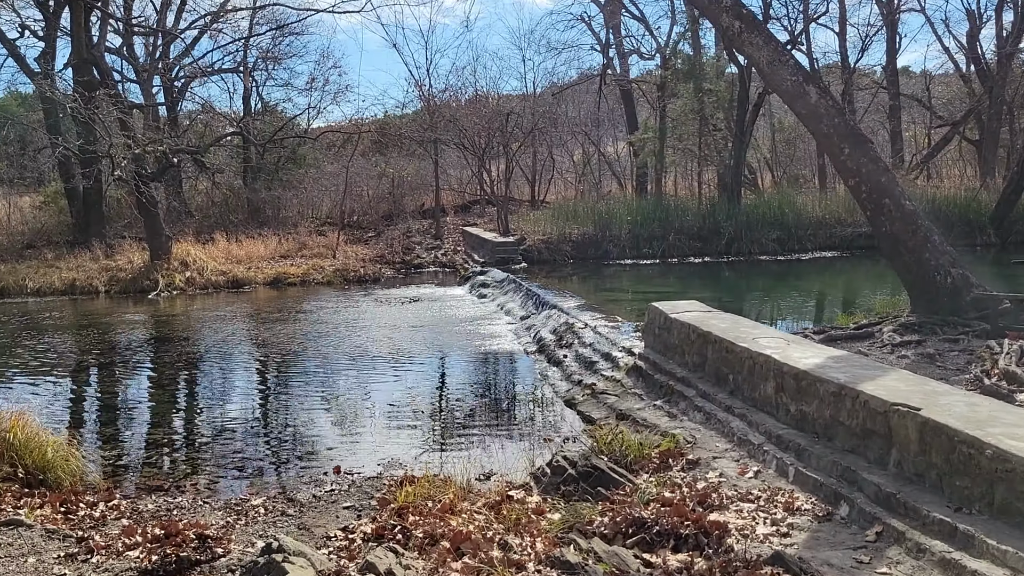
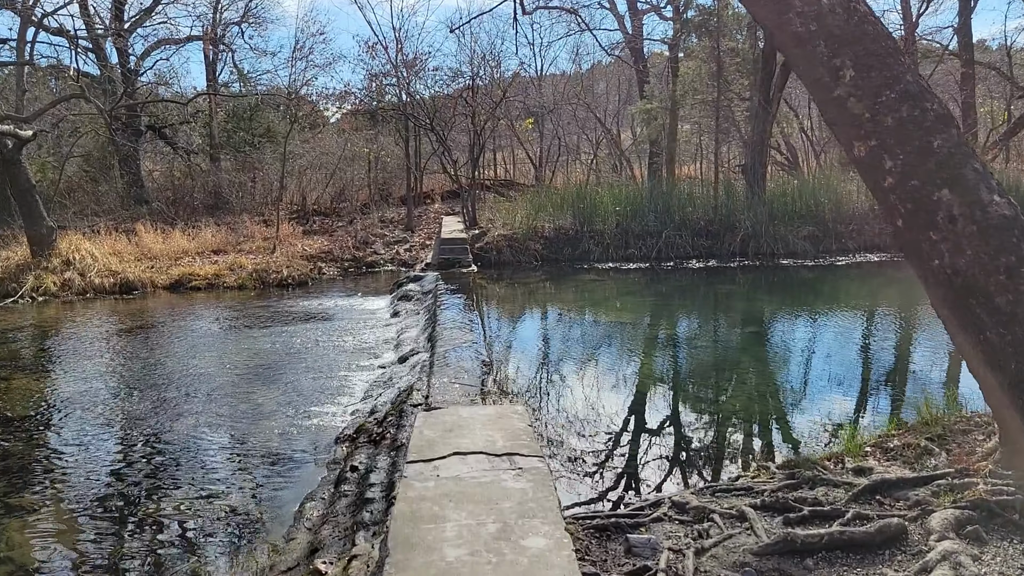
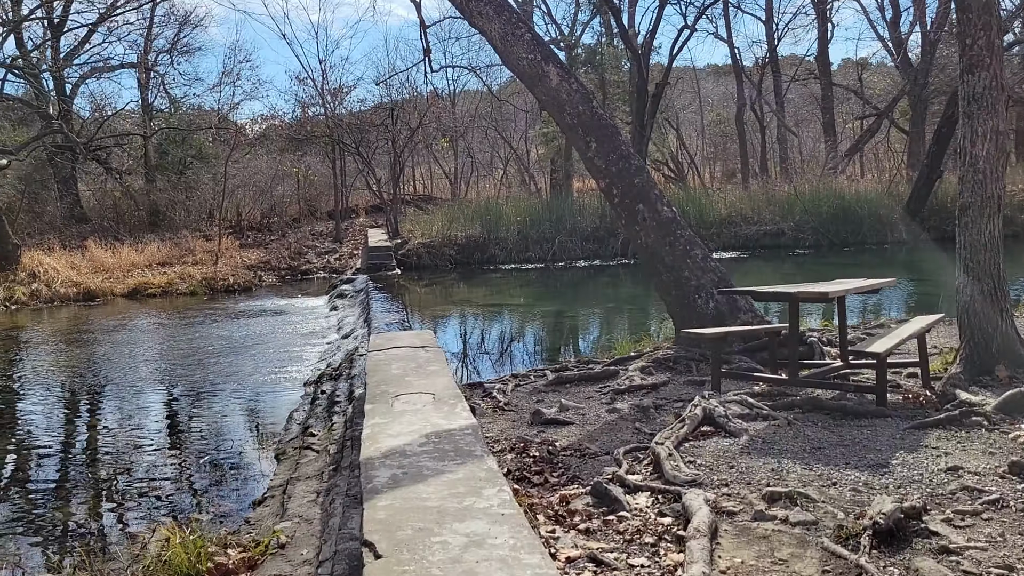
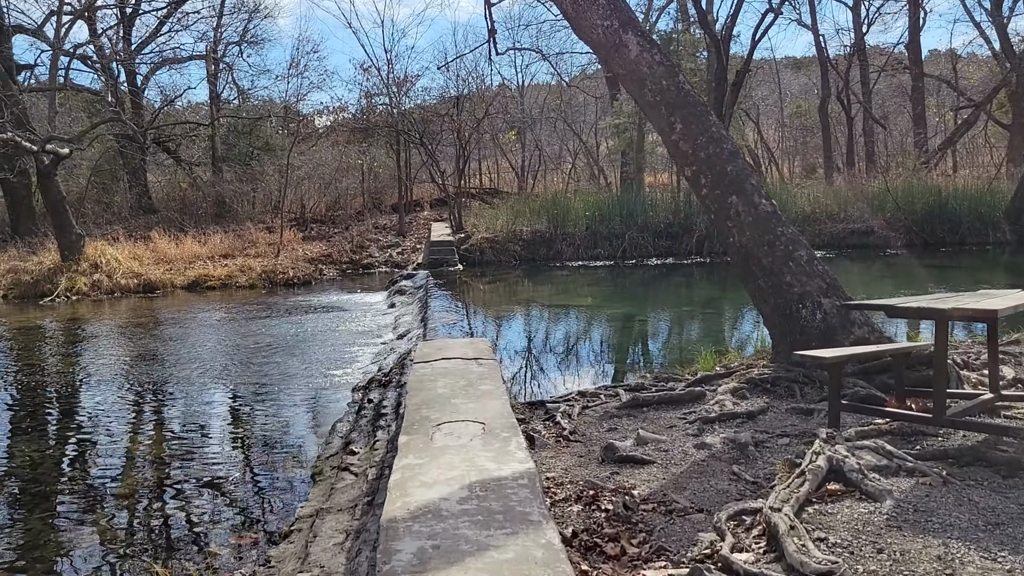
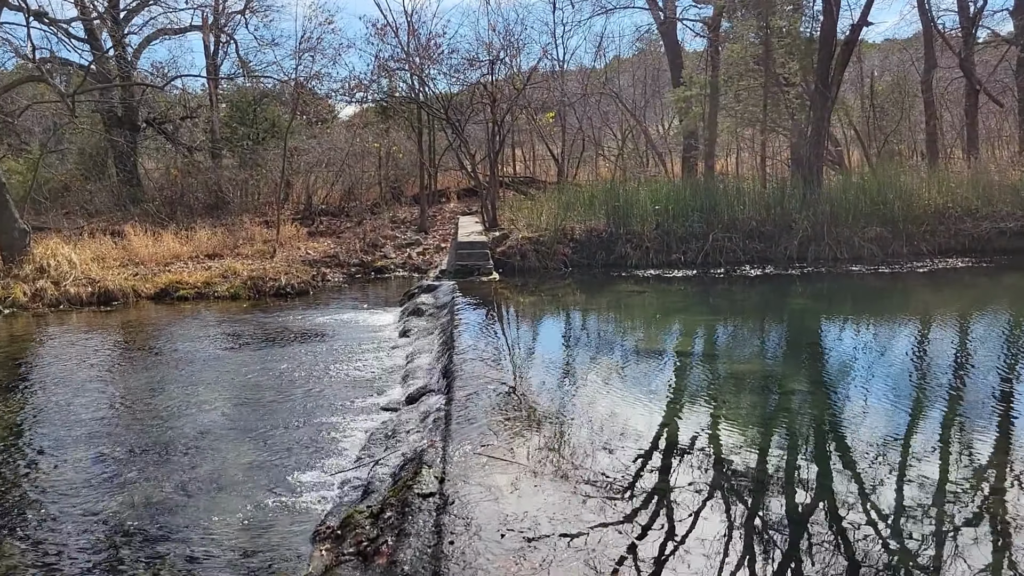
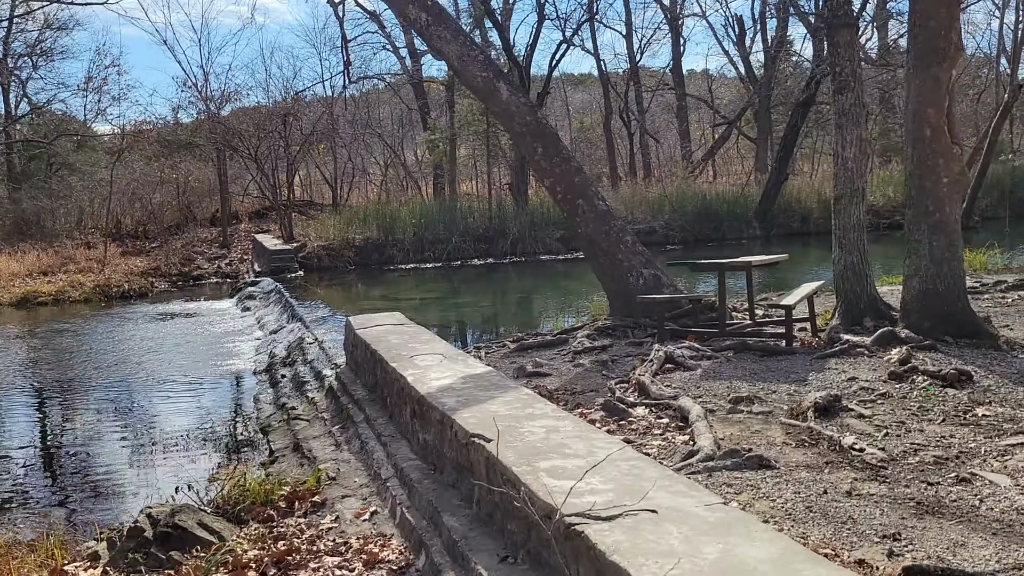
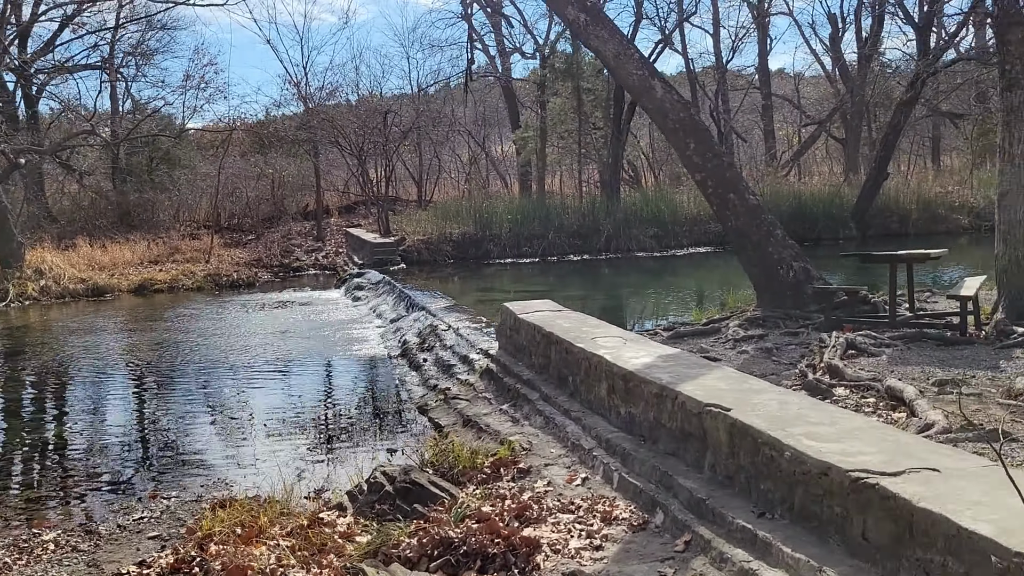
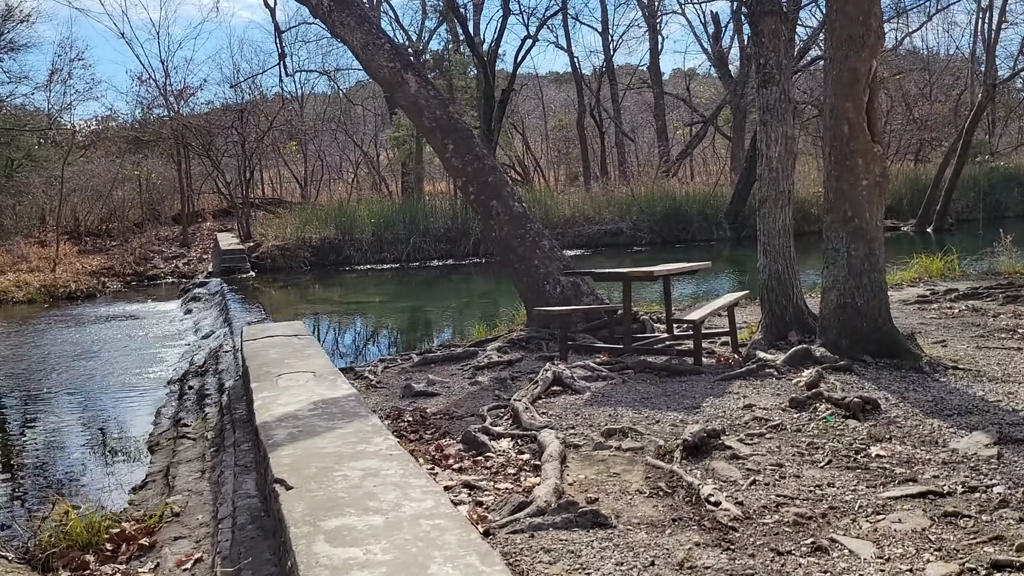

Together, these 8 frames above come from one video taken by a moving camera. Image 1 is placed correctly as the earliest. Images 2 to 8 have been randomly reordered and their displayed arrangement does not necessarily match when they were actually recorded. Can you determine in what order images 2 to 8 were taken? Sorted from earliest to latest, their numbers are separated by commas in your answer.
7, 6, 8, 3, 4, 2, 5
